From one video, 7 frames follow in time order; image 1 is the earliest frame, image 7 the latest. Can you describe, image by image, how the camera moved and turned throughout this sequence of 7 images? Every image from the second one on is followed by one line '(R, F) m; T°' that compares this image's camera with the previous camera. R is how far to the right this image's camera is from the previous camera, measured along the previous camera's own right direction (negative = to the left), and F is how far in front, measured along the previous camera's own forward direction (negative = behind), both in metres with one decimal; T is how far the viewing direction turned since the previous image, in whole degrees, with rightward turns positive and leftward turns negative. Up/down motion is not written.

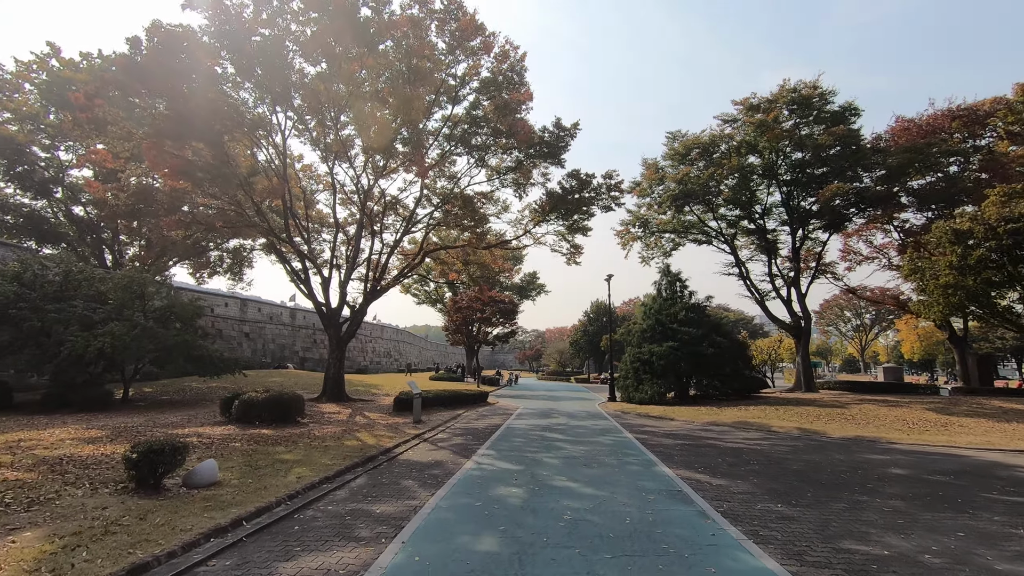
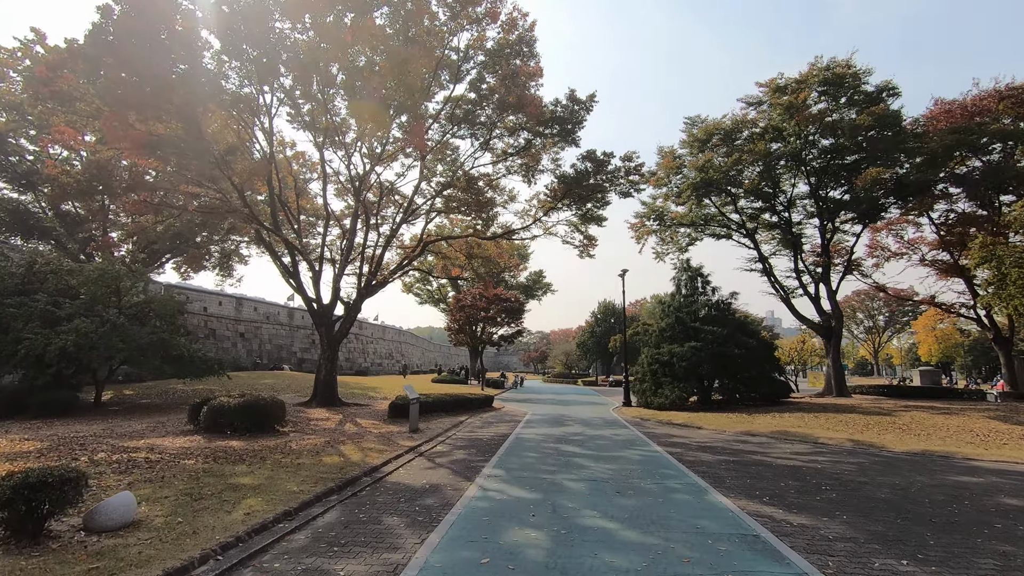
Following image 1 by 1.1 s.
(-0.1, +1.6) m; 0°
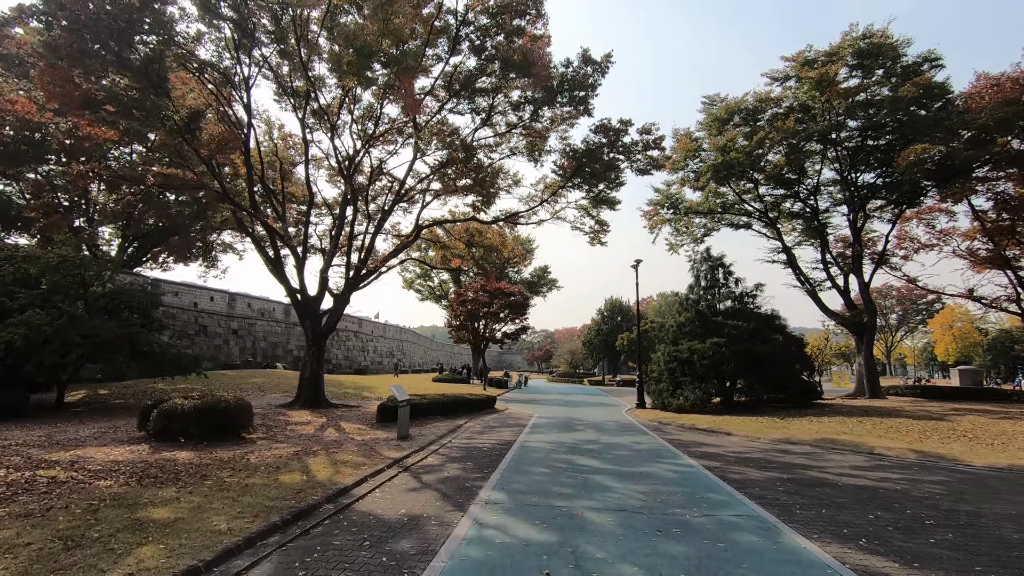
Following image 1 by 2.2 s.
(0.0, +1.6) m; 0°
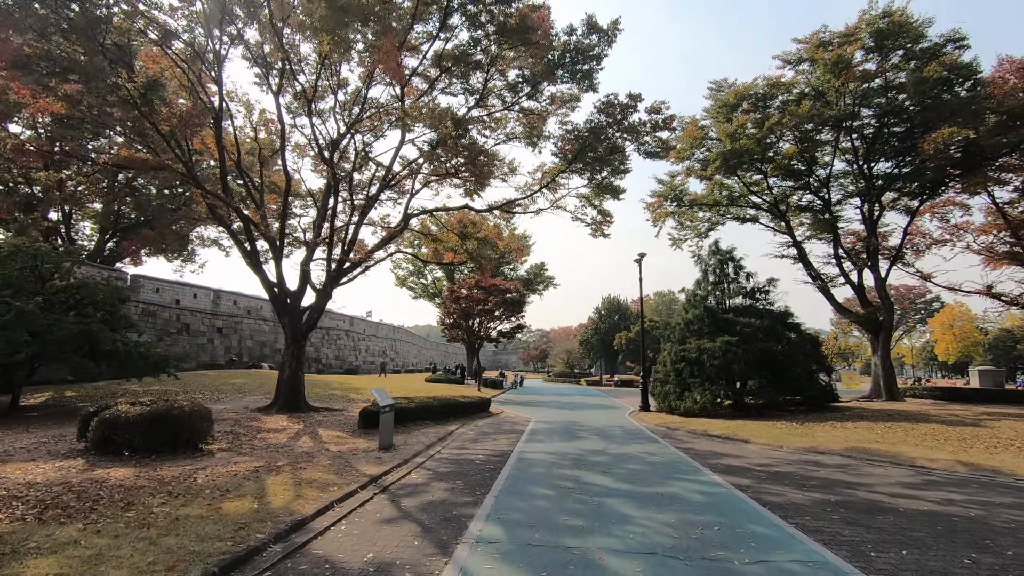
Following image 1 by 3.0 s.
(0.0, +1.2) m; +1°
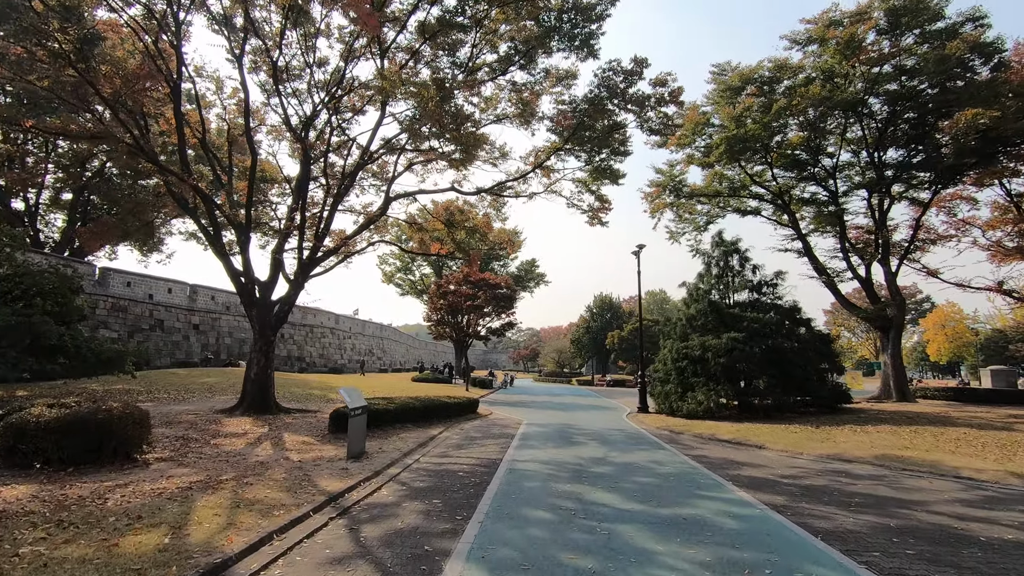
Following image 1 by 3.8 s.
(0.0, +1.2) m; +1°
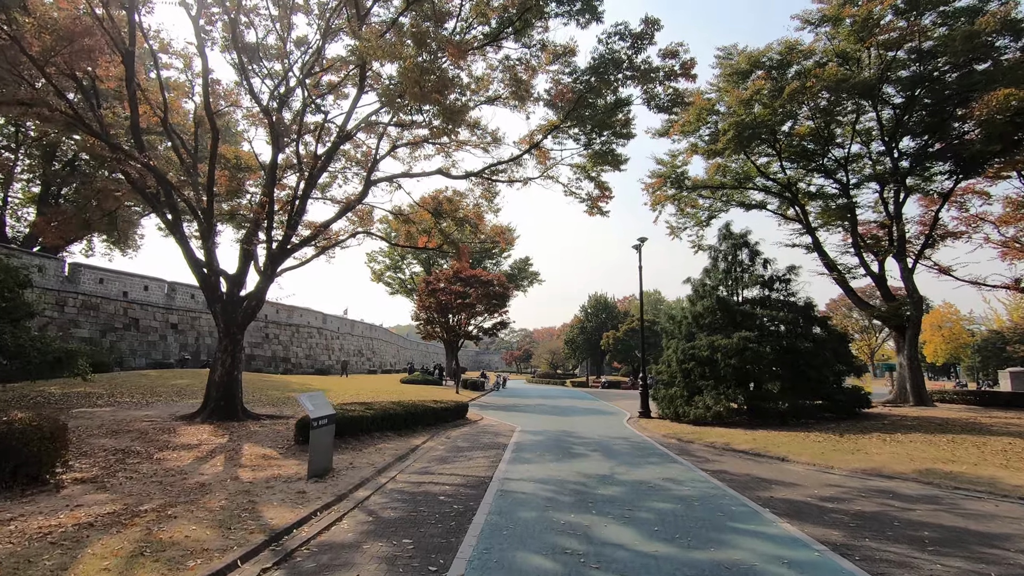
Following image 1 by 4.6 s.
(0.0, +1.2) m; +1°
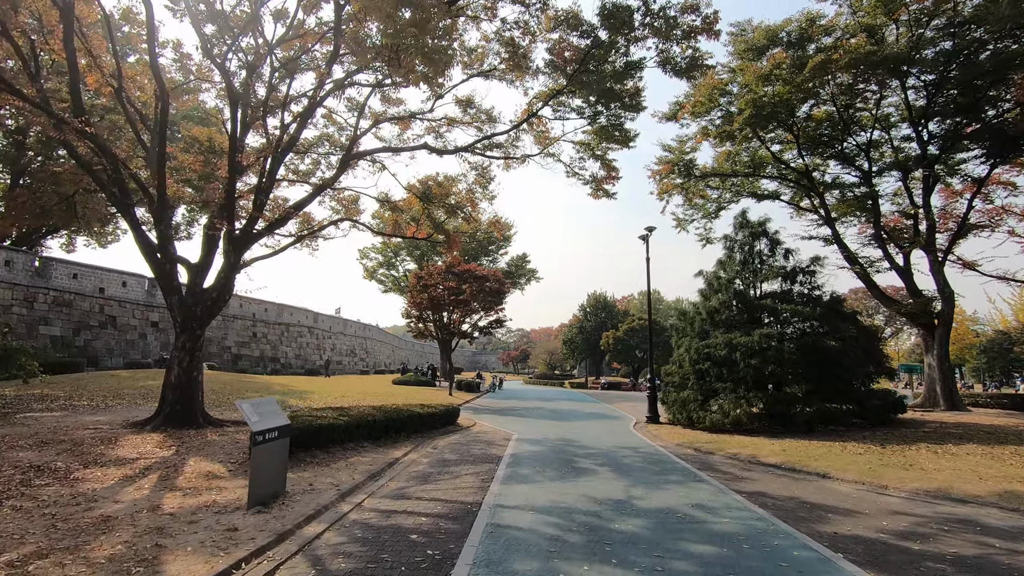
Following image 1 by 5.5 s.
(0.0, +1.4) m; 0°
